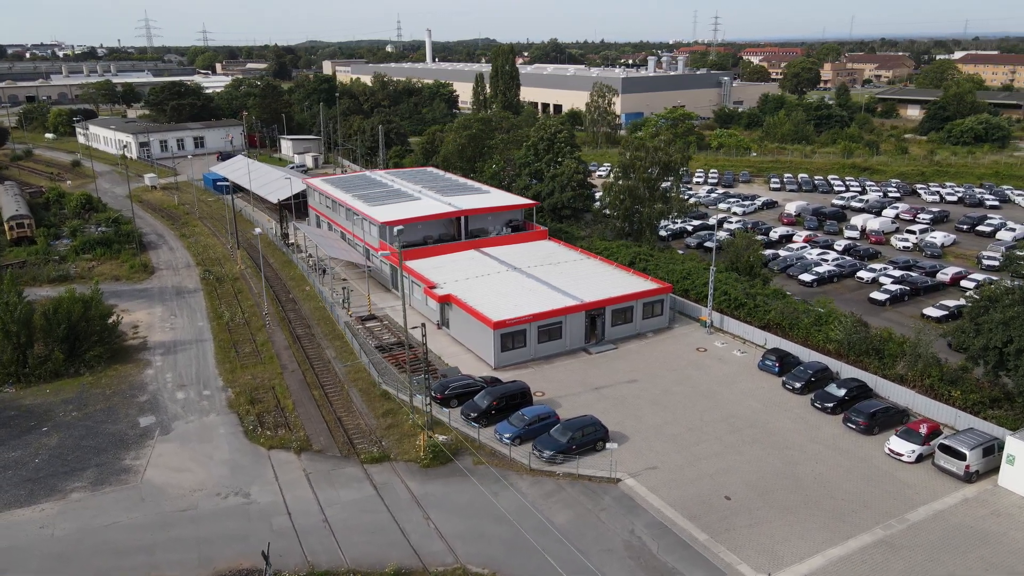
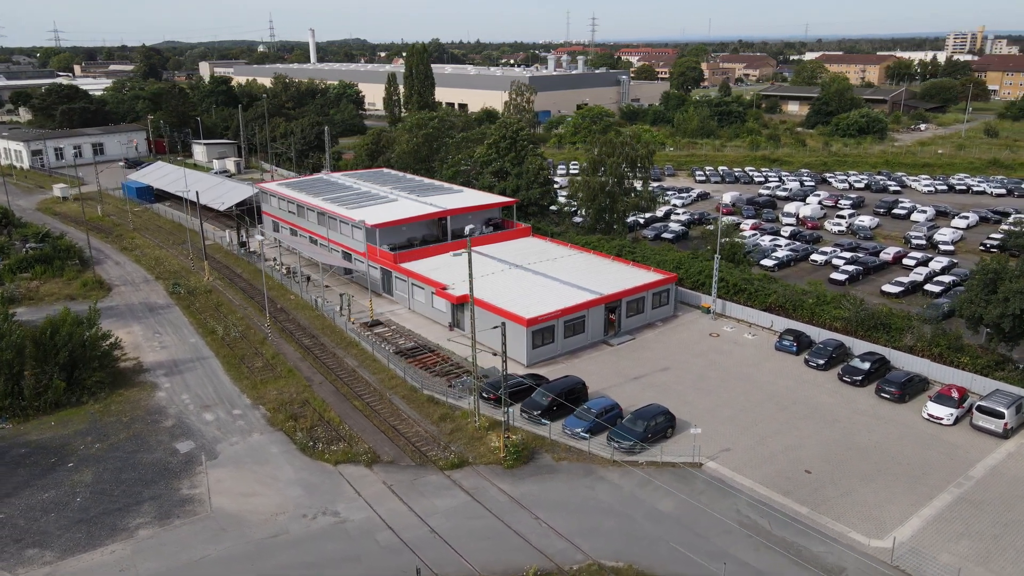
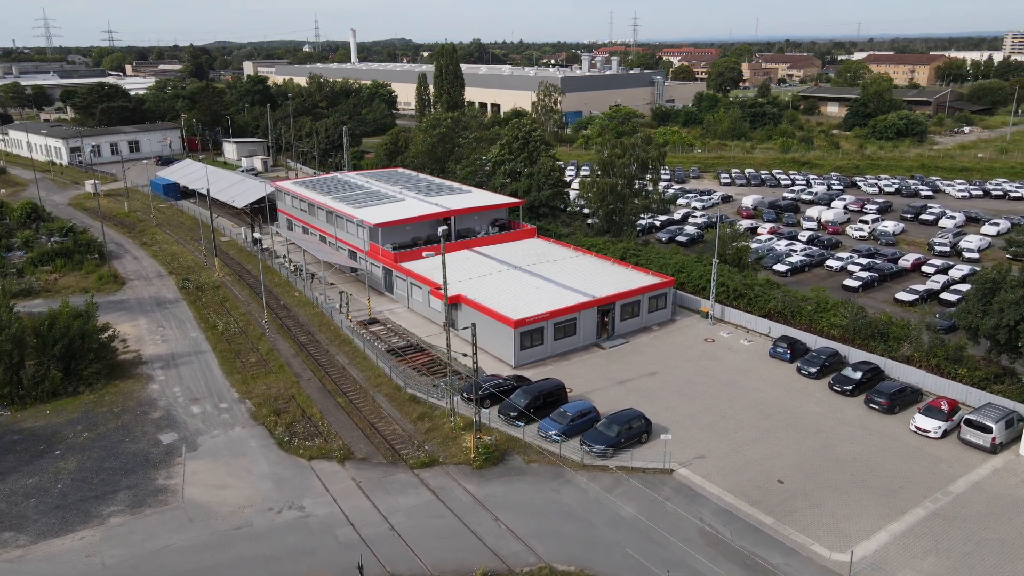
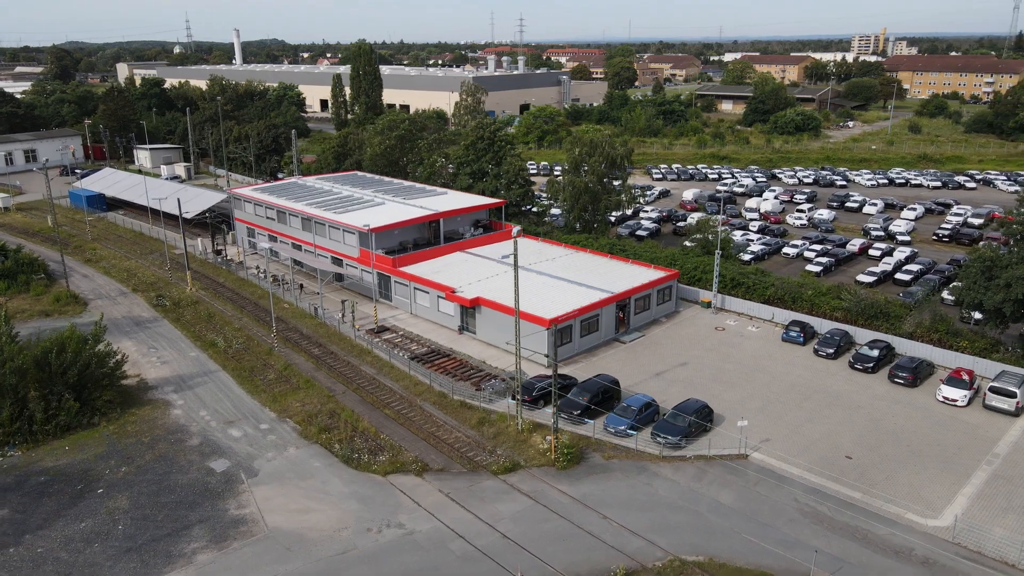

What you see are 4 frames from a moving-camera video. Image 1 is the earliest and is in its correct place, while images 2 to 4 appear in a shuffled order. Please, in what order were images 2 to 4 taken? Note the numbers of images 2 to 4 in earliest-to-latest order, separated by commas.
3, 2, 4
